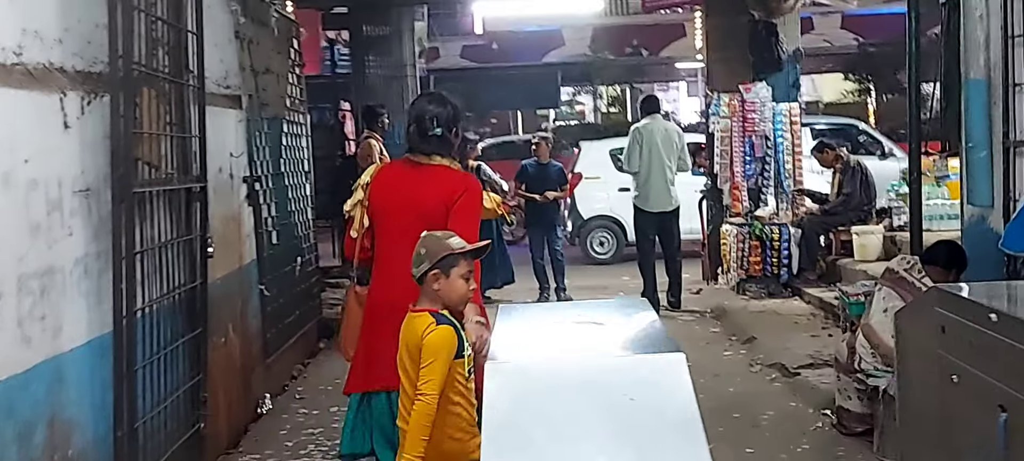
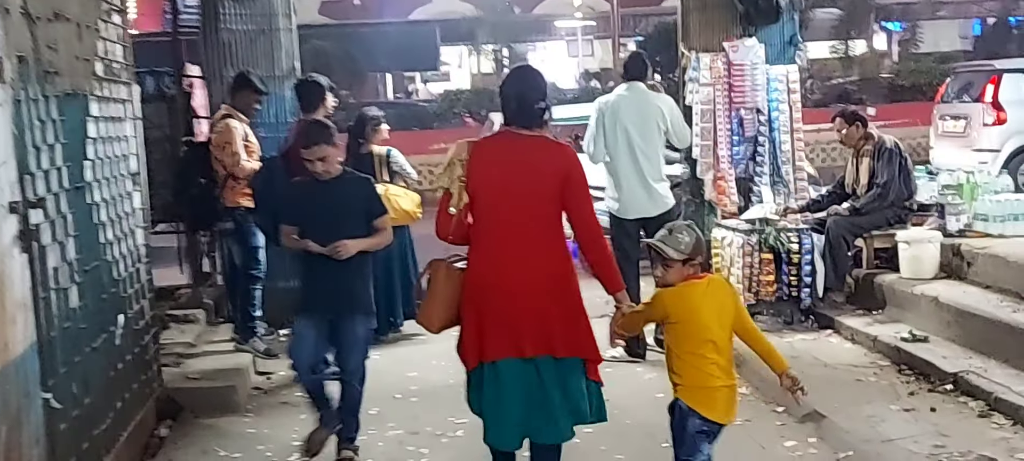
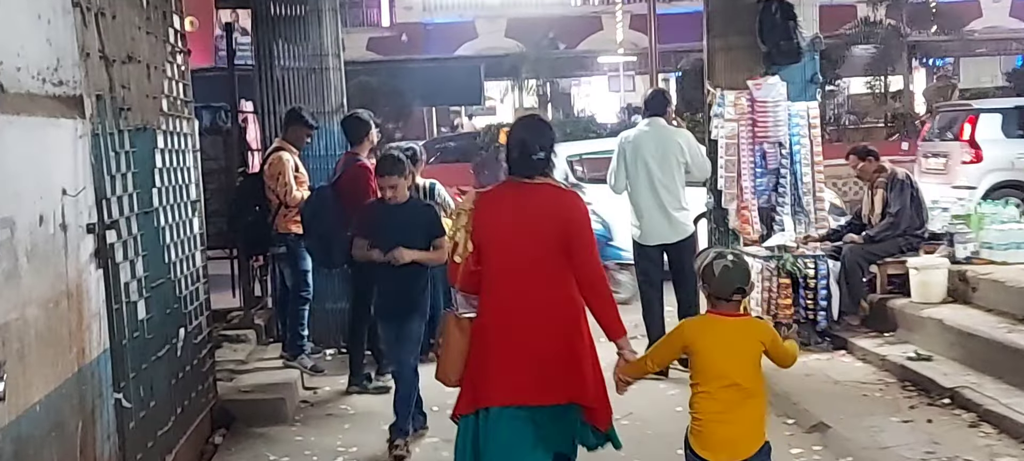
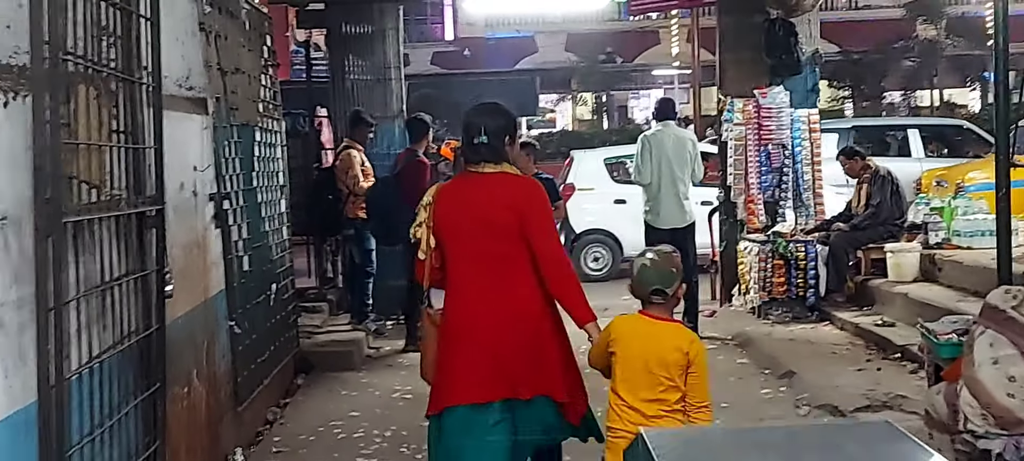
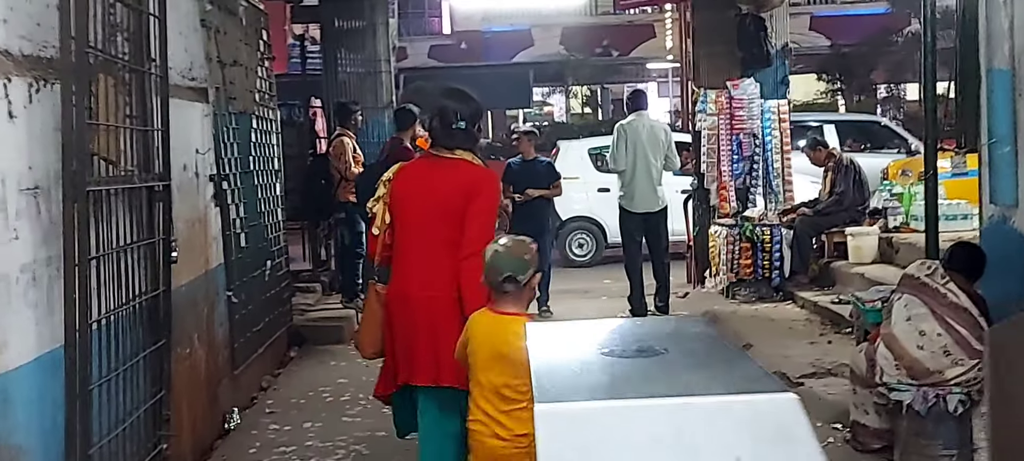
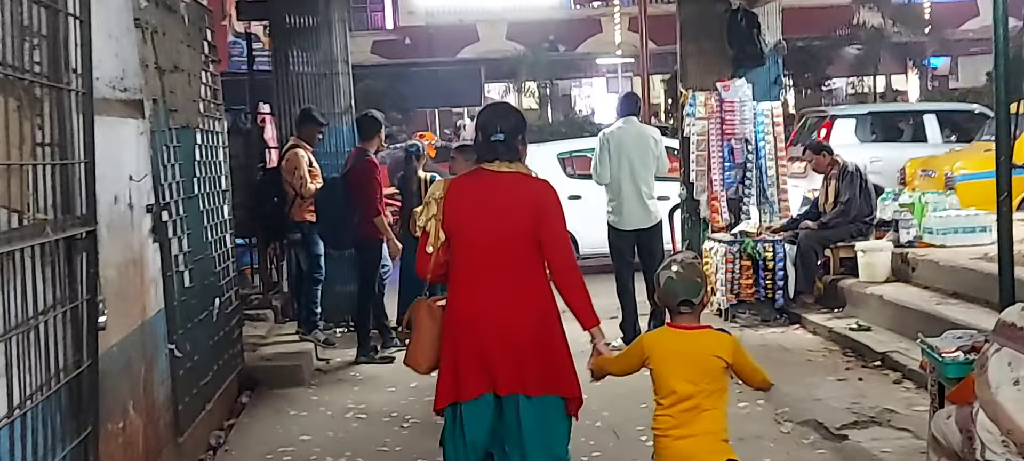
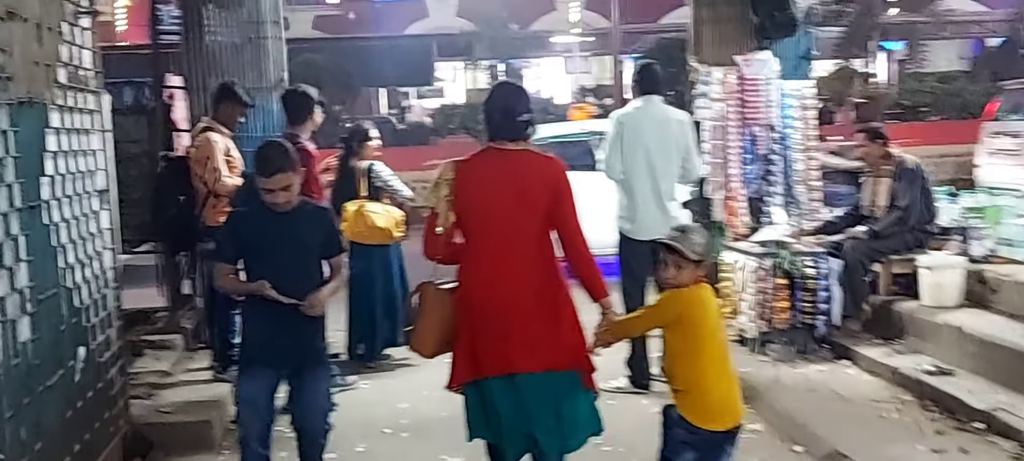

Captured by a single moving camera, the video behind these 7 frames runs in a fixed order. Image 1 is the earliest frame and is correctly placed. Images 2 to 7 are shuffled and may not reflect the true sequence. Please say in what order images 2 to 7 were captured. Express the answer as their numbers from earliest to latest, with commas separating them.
5, 4, 6, 3, 2, 7
